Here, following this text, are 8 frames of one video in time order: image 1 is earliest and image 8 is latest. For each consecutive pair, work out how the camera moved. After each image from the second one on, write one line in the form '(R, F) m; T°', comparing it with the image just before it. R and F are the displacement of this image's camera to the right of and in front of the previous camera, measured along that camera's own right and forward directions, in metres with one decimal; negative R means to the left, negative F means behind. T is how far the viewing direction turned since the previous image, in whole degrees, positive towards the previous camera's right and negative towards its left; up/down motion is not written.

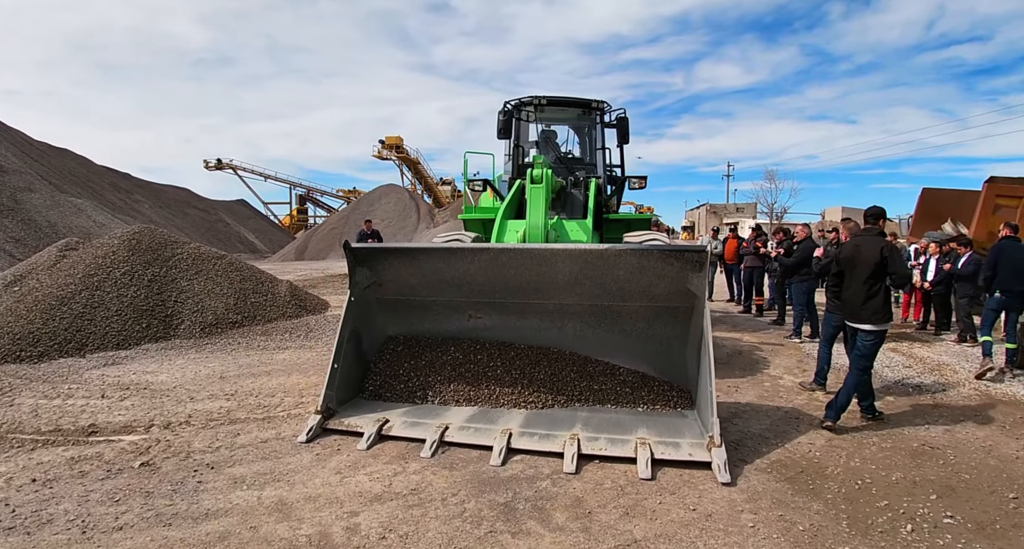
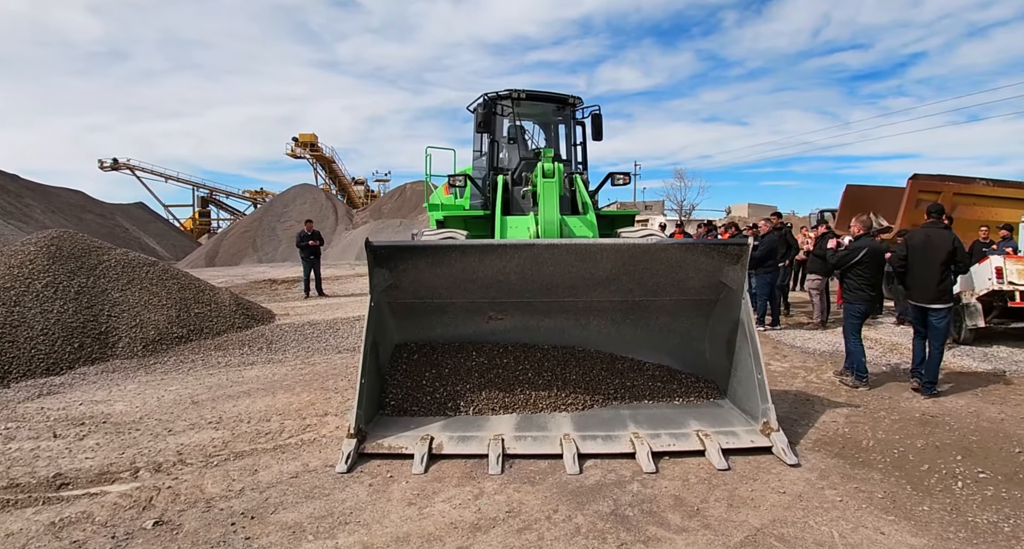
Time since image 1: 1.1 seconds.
(-1.0, +0.3) m; +12°
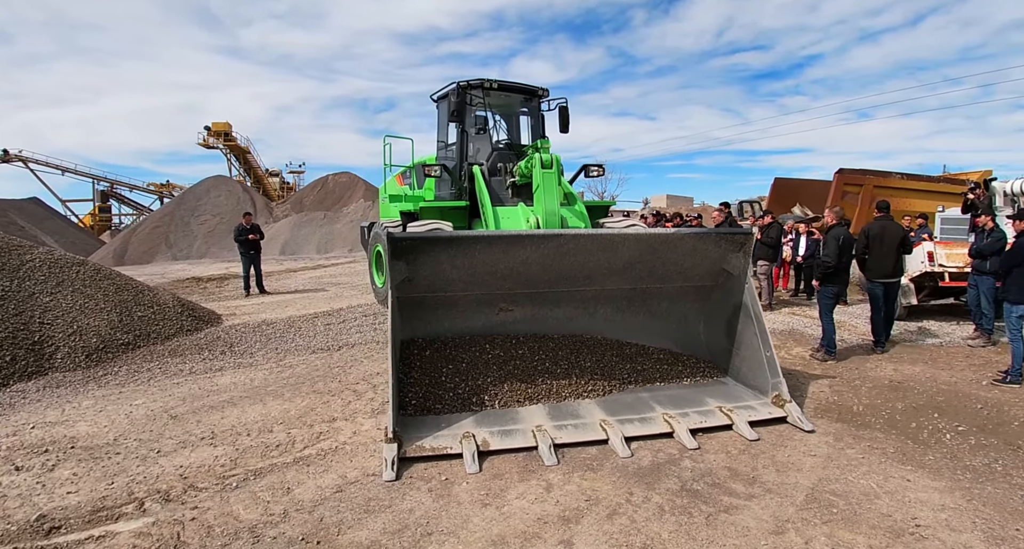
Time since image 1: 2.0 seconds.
(-0.8, +0.1) m; +11°
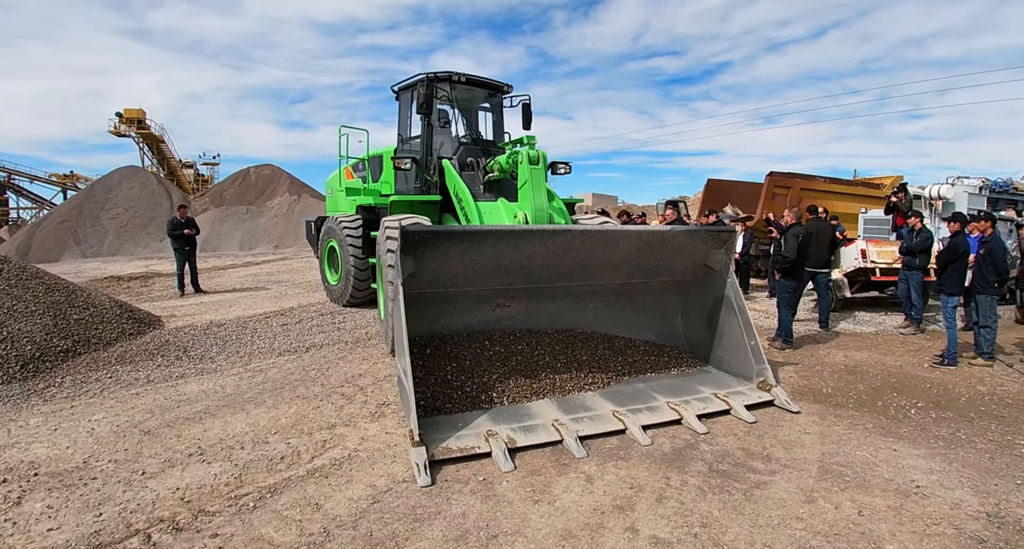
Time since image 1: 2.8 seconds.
(-0.6, +0.1) m; +10°
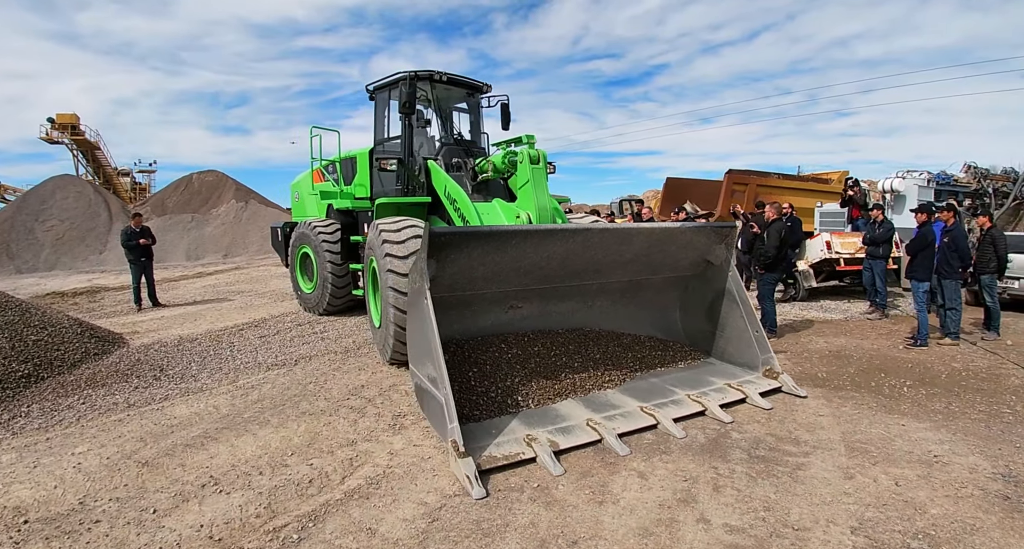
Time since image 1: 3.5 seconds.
(-0.5, +0.1) m; +7°
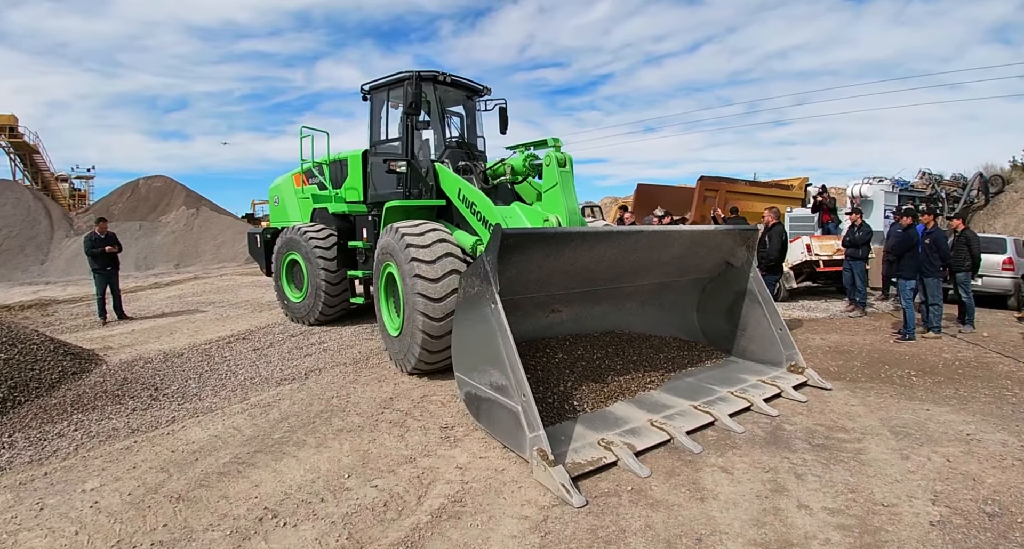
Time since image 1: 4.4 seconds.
(-0.7, +0.1) m; +7°
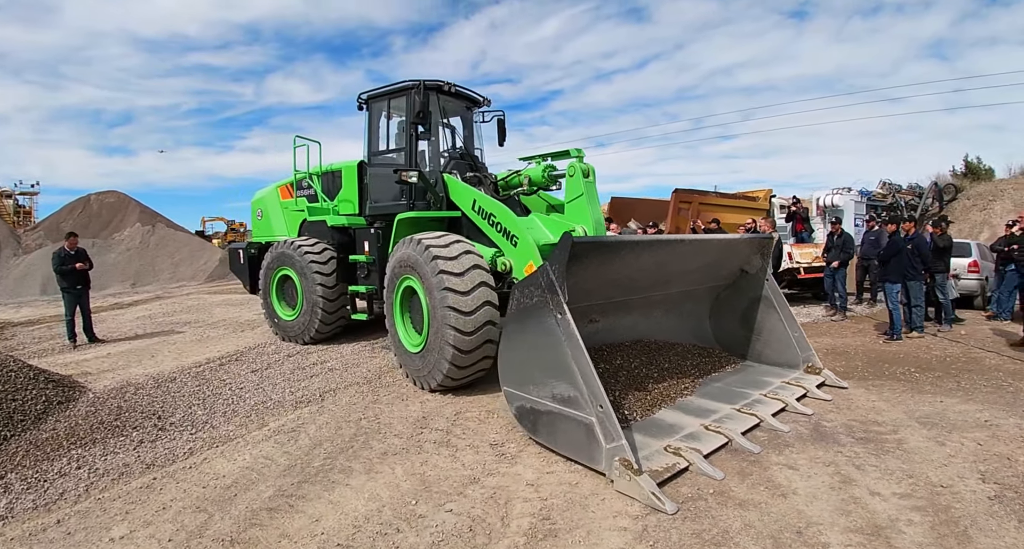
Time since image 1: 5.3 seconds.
(-0.6, +0.1) m; +6°
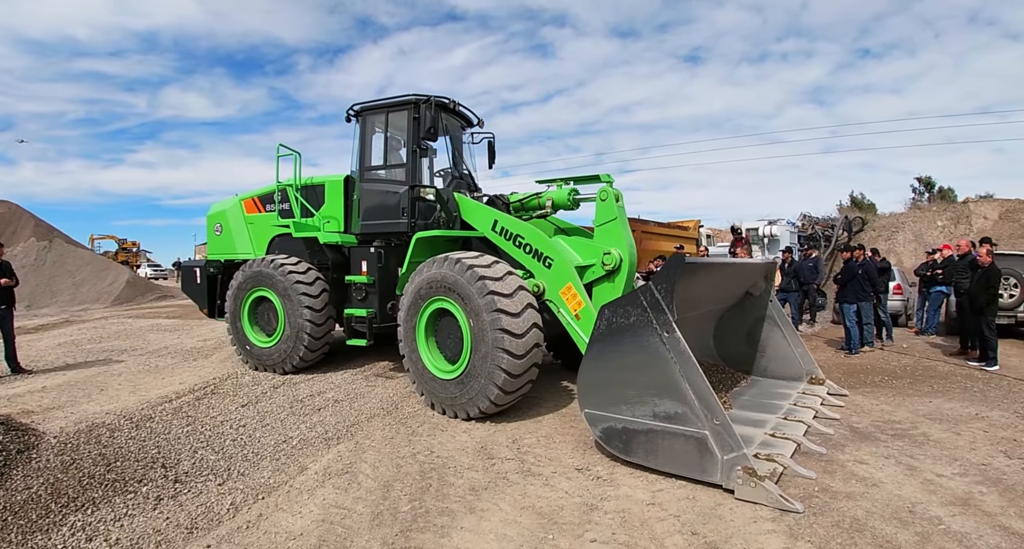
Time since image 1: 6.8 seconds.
(-1.2, +0.2) m; +12°
